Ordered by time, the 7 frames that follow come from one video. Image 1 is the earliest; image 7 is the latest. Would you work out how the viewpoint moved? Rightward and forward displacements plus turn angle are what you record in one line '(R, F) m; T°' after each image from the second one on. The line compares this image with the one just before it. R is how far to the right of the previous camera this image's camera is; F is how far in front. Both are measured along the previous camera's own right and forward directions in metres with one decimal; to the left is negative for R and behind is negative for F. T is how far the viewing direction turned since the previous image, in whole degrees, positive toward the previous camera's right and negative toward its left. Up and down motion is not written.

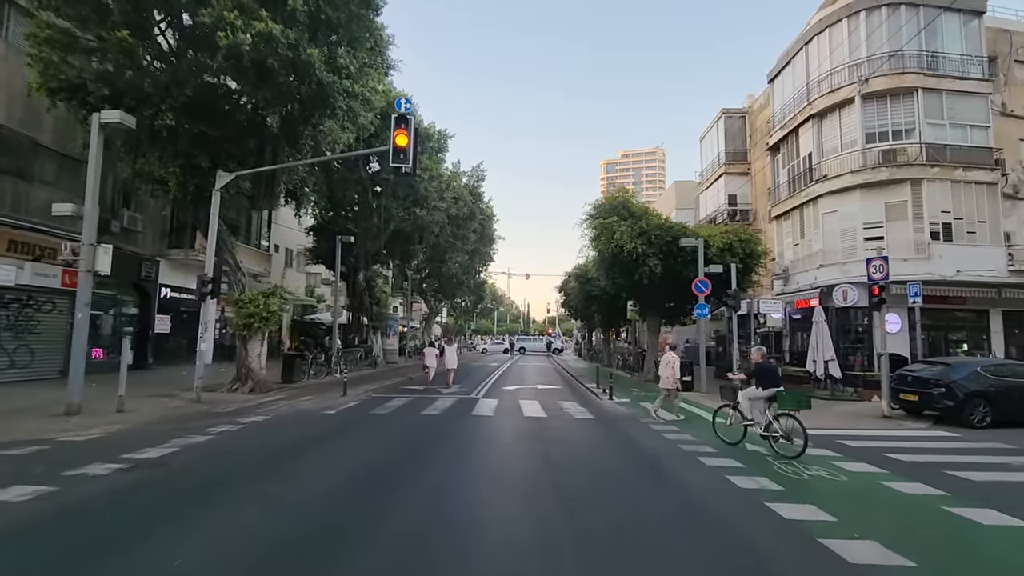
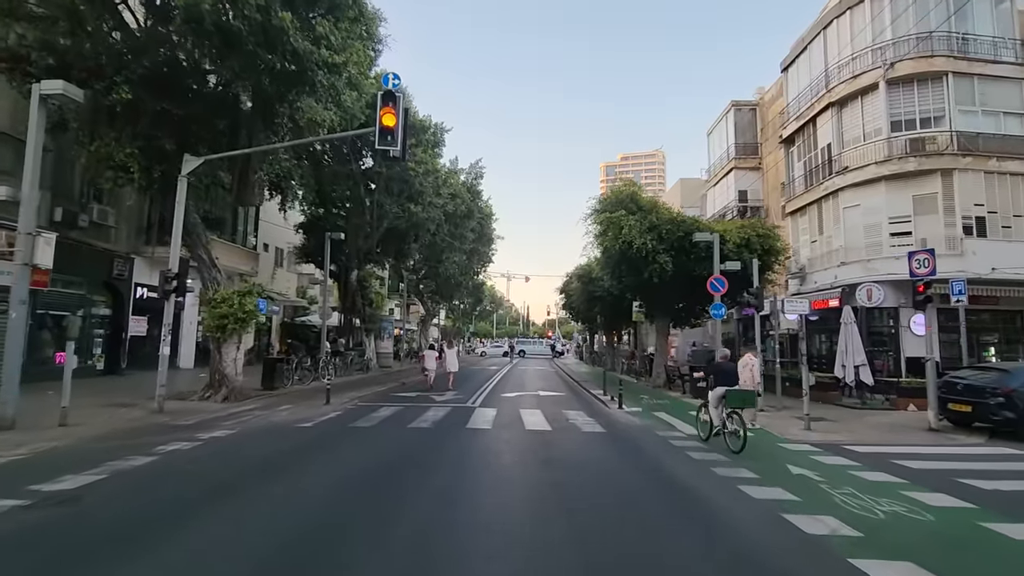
(0.0, +1.8) m; 0°
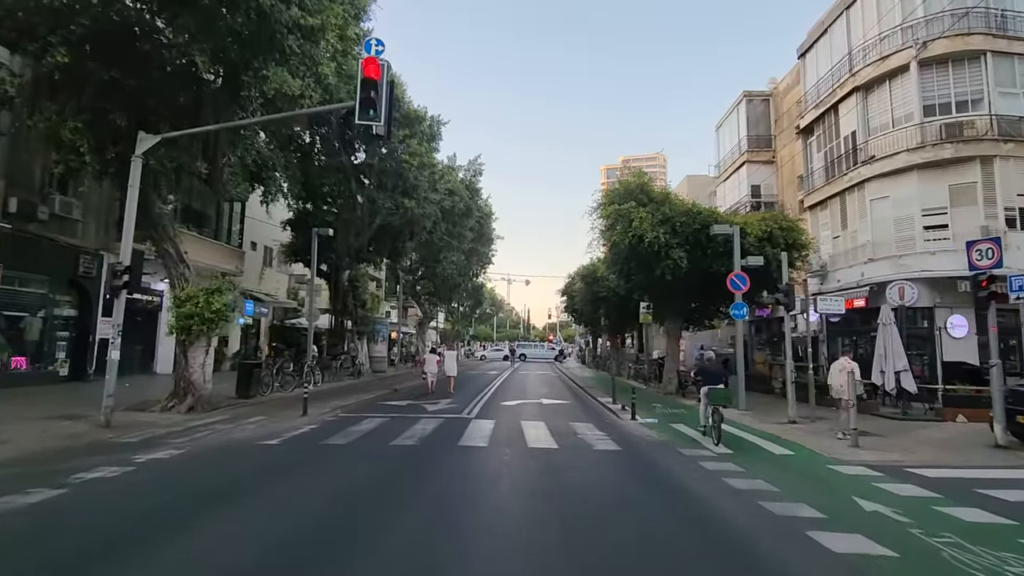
(0.0, +1.9) m; 0°
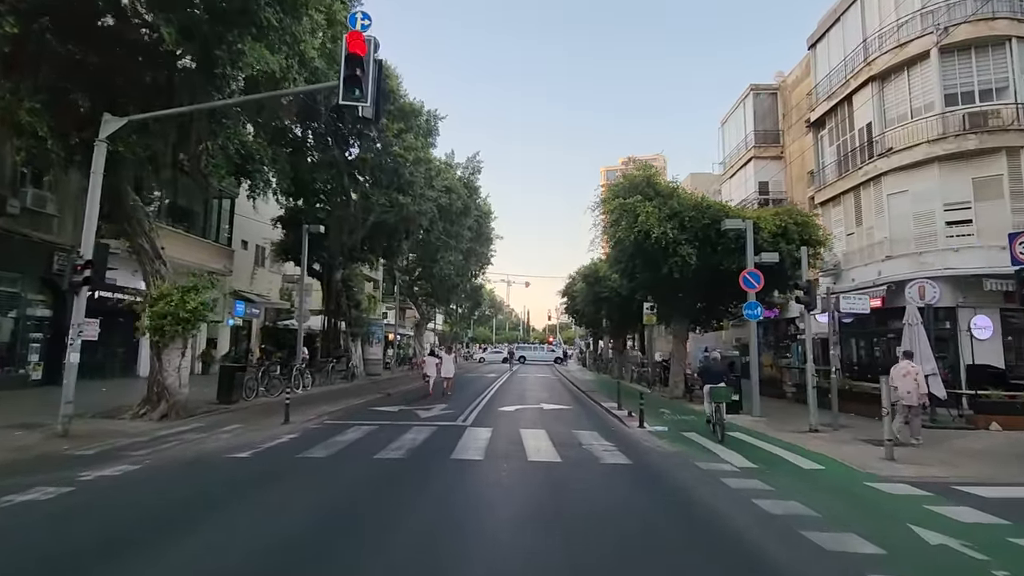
(0.0, +1.2) m; 0°
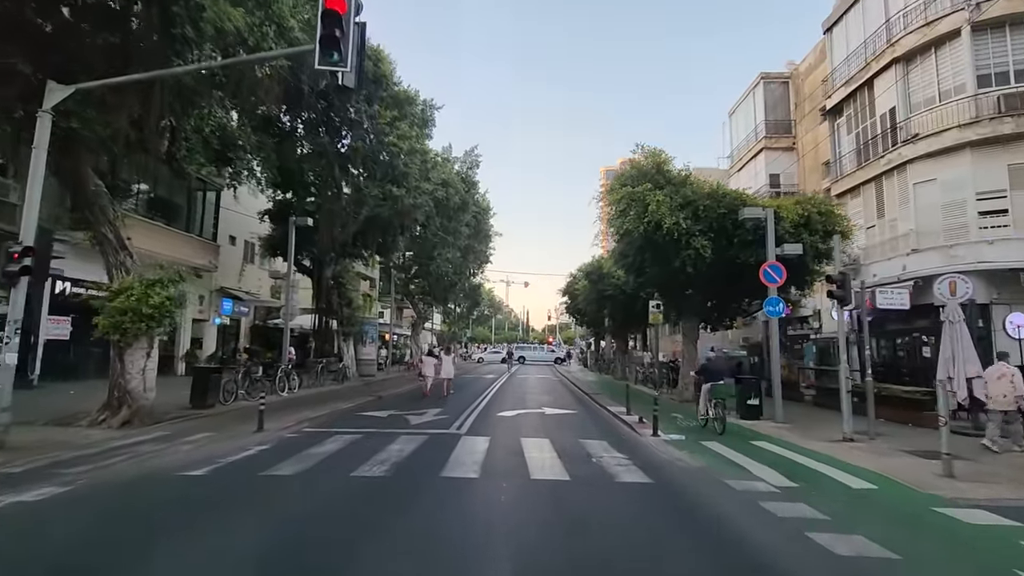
(0.0, +1.5) m; 0°
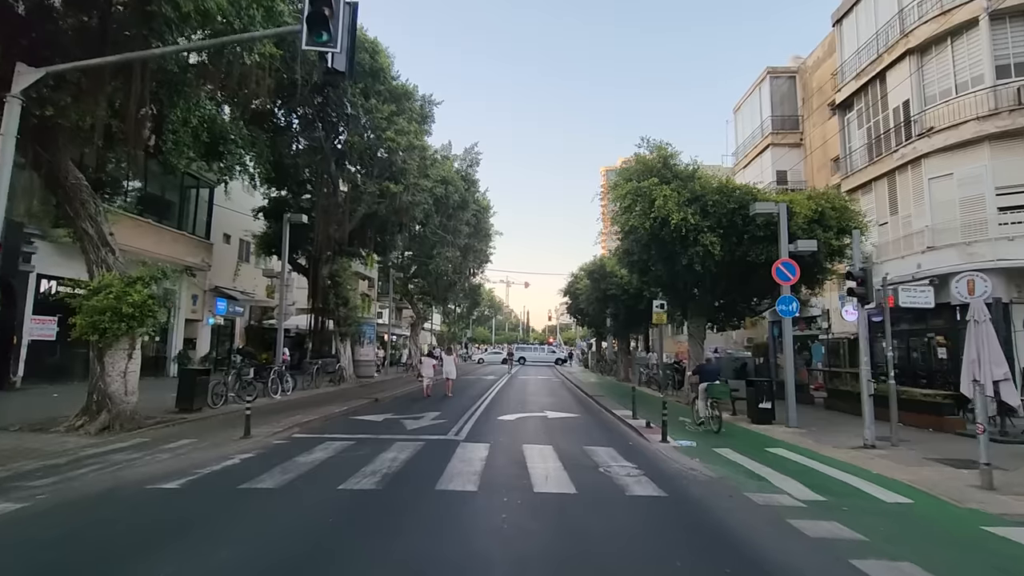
(0.0, +0.7) m; 0°
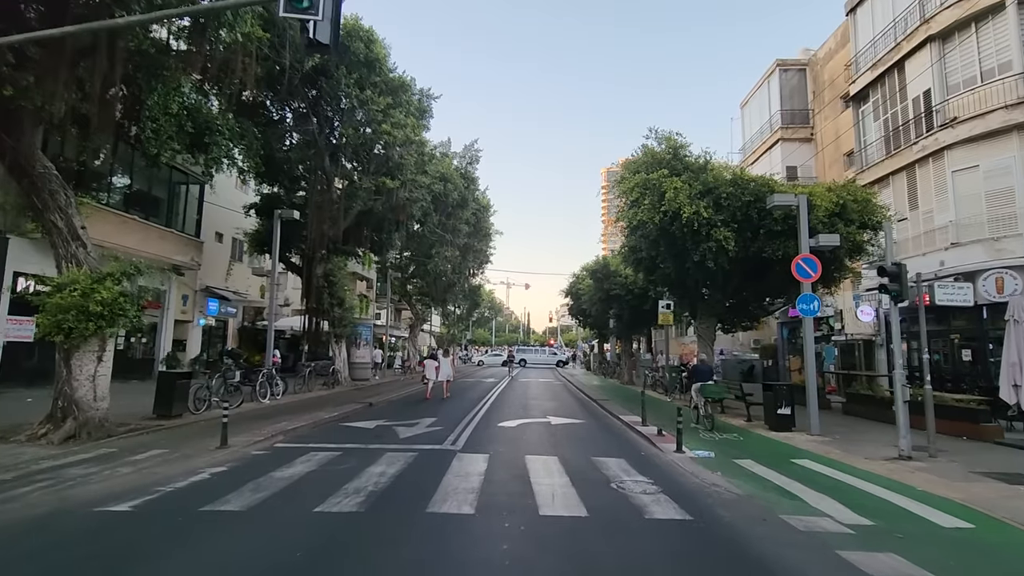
(0.0, +1.0) m; 0°
